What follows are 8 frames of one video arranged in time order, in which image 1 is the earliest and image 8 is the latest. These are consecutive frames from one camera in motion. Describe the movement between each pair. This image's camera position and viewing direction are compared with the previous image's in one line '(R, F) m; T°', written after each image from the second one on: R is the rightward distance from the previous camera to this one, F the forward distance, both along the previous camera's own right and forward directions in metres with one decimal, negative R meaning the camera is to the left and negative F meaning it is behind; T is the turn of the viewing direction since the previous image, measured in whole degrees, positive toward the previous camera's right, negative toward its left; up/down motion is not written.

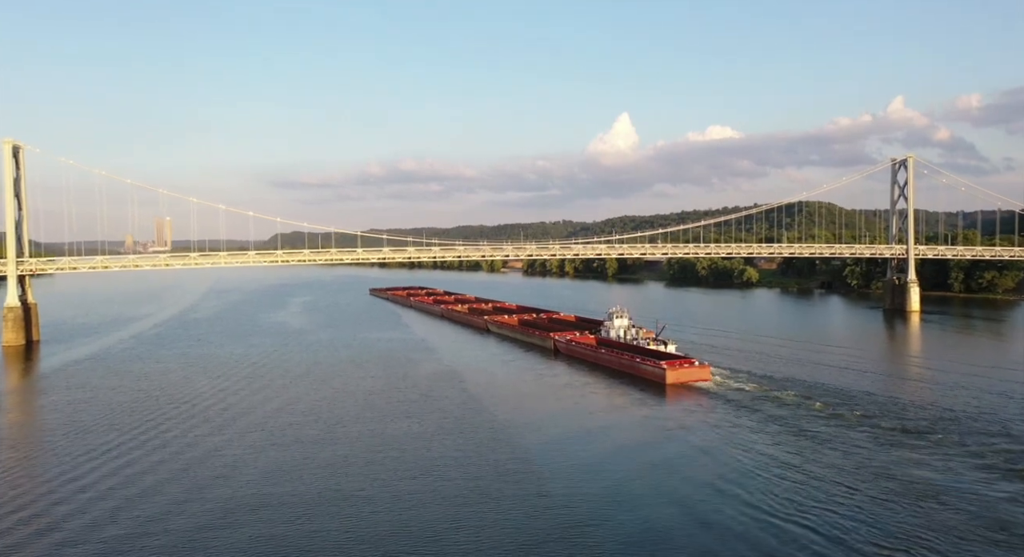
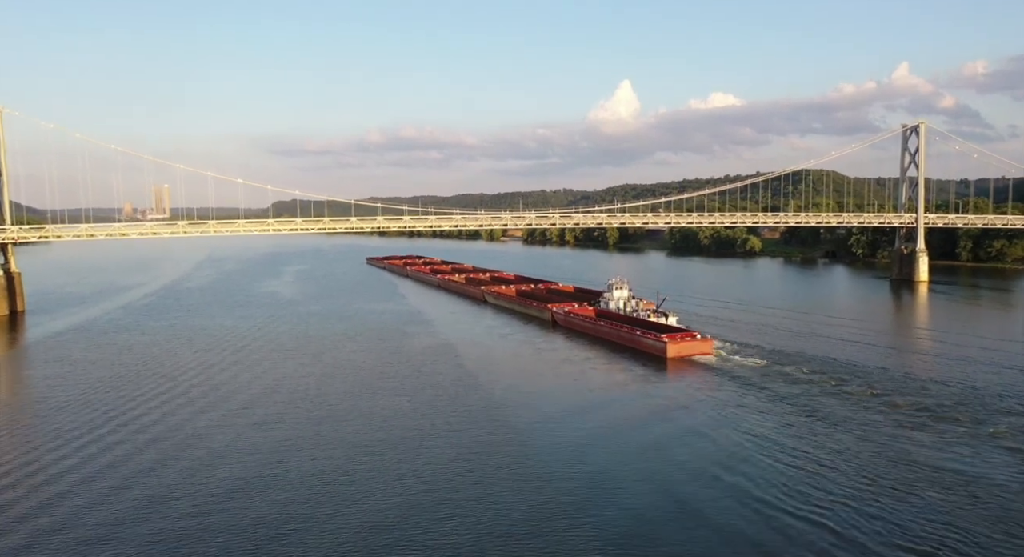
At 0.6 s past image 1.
(+0.1, +0.5) m; 0°
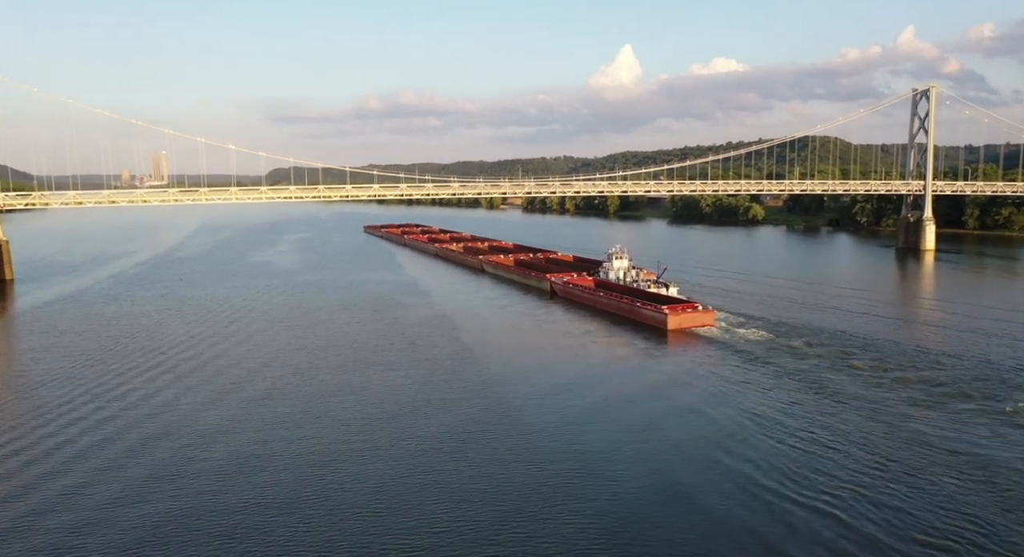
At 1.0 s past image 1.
(0.0, +0.3) m; 0°
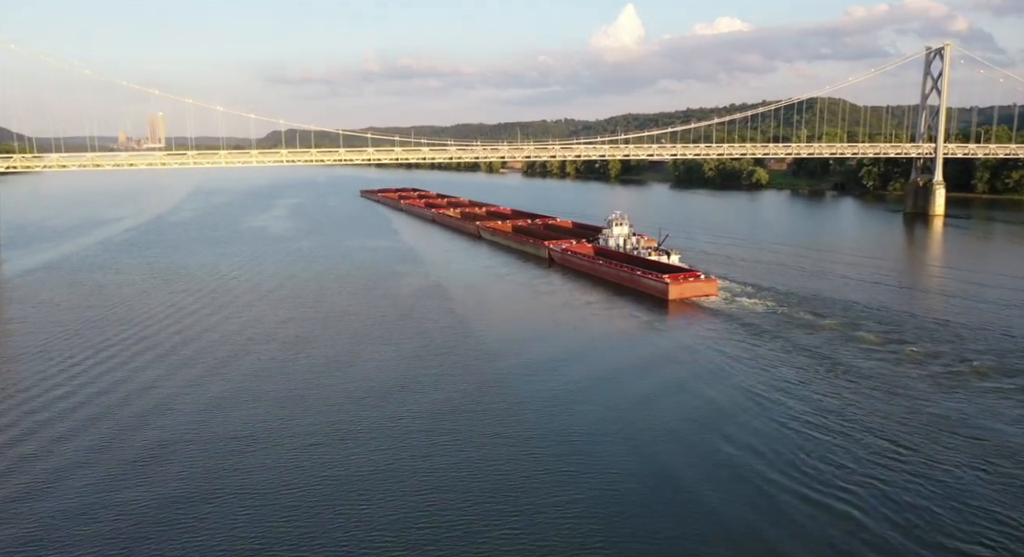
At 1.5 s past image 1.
(+0.1, +0.4) m; 0°
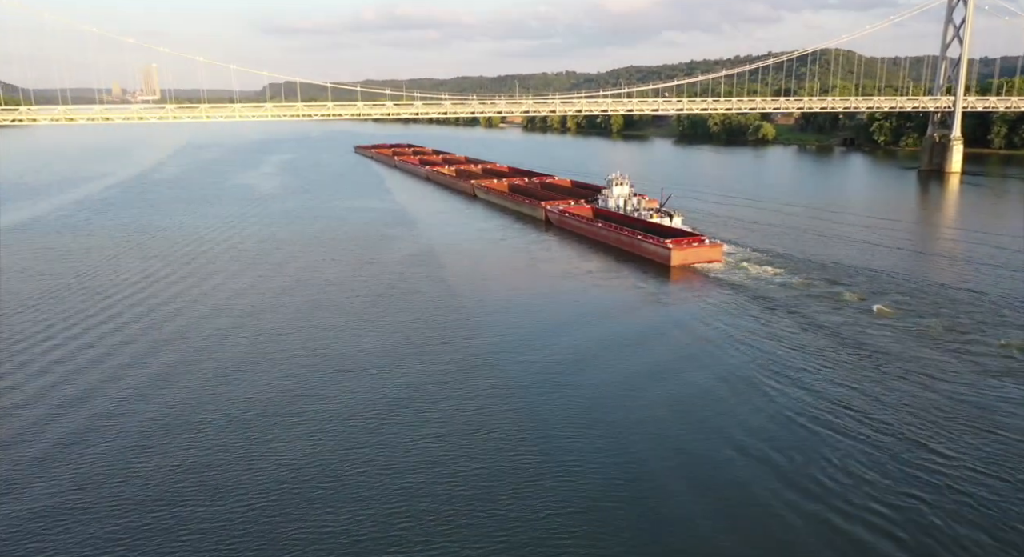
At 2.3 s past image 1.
(+0.1, +0.7) m; 0°
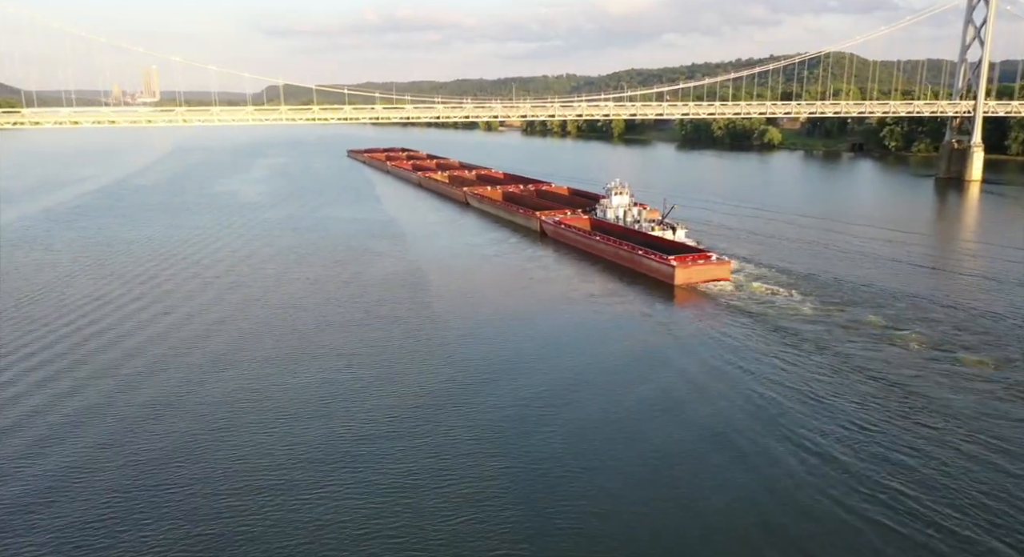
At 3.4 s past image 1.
(+0.1, +0.9) m; 0°
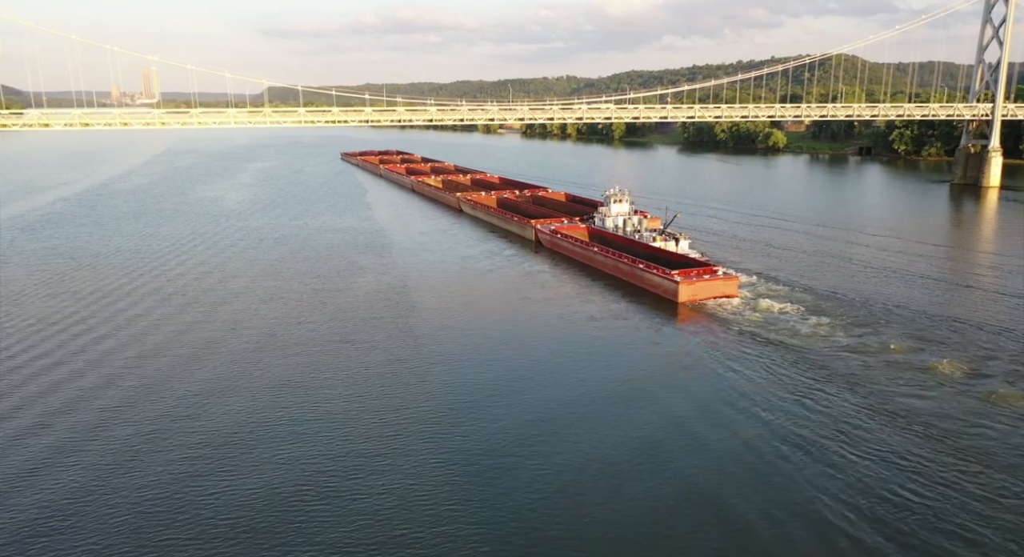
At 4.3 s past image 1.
(+0.1, +0.7) m; 0°
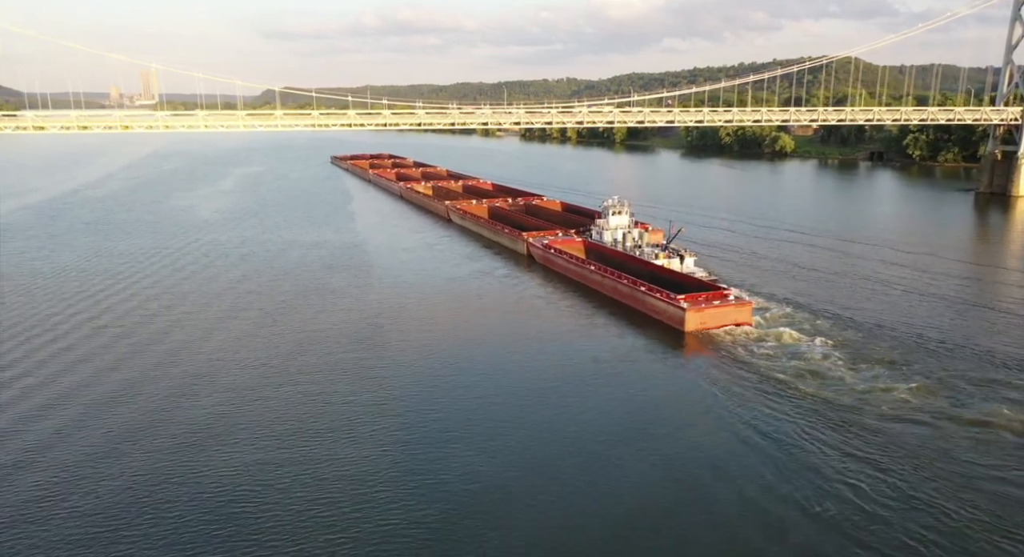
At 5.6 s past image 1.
(+0.1, +1.0) m; 0°
